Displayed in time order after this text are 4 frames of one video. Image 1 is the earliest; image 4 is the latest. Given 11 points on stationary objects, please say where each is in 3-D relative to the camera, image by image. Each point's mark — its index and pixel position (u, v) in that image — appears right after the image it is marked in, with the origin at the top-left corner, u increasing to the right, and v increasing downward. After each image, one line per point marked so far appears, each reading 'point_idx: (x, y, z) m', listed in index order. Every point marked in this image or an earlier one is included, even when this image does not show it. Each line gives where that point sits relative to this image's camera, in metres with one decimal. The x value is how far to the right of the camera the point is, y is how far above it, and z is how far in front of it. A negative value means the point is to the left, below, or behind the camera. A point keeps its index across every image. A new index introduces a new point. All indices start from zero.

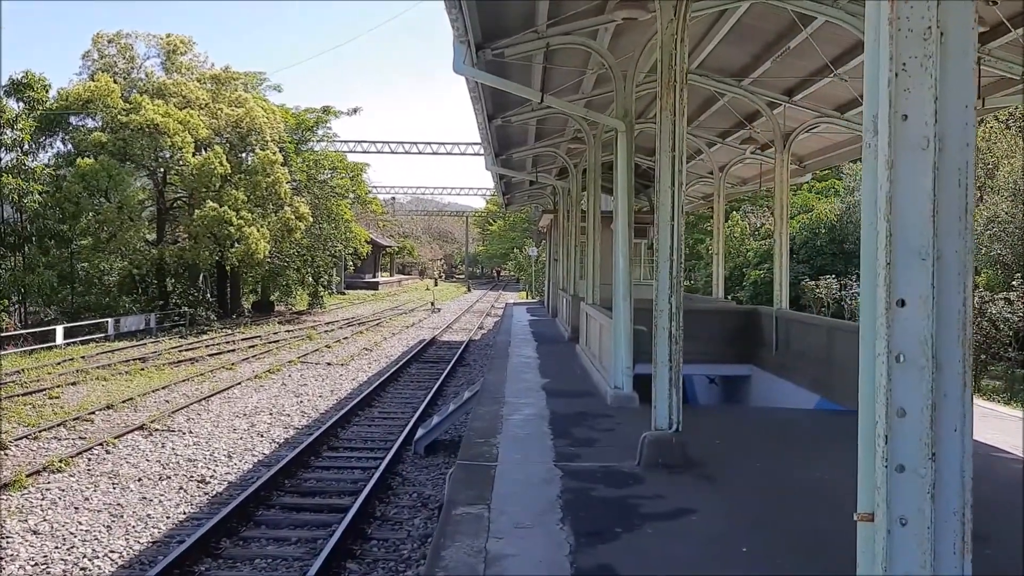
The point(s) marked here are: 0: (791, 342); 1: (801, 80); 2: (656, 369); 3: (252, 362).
0: (+3.1, -0.6, +8.2) m
1: (+3.1, +2.2, +7.9) m
2: (+0.9, -0.5, +4.4) m
3: (-4.9, -1.4, +14.1) m
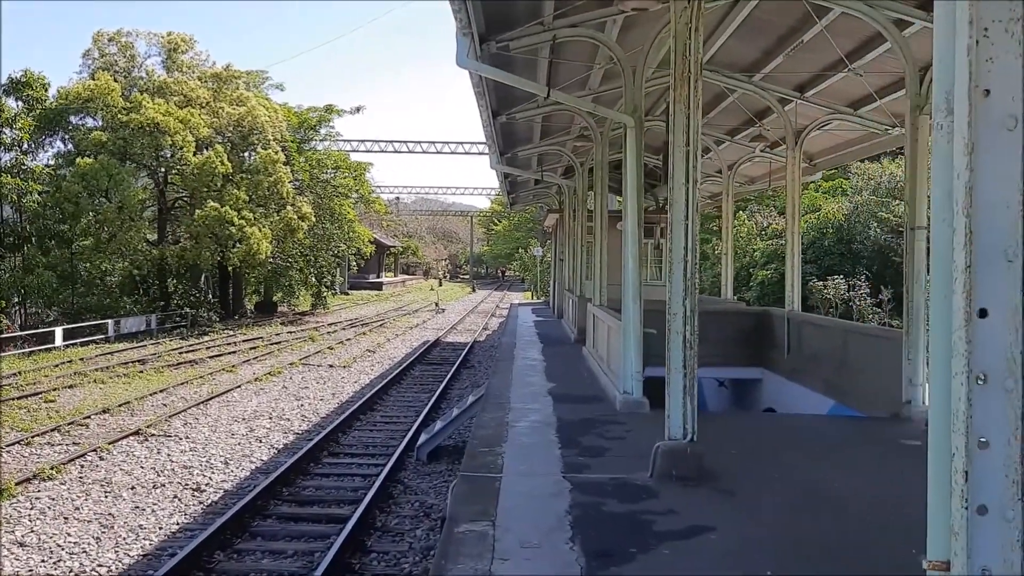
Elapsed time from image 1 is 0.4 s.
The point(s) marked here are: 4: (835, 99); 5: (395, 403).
0: (+3.1, -0.6, +8.0) m
1: (+3.1, +2.2, +7.7) m
2: (+0.9, -0.5, +4.2) m
3: (-4.8, -1.4, +13.9) m
4: (+3.6, +2.1, +8.2) m
5: (-1.7, -1.6, +10.5) m
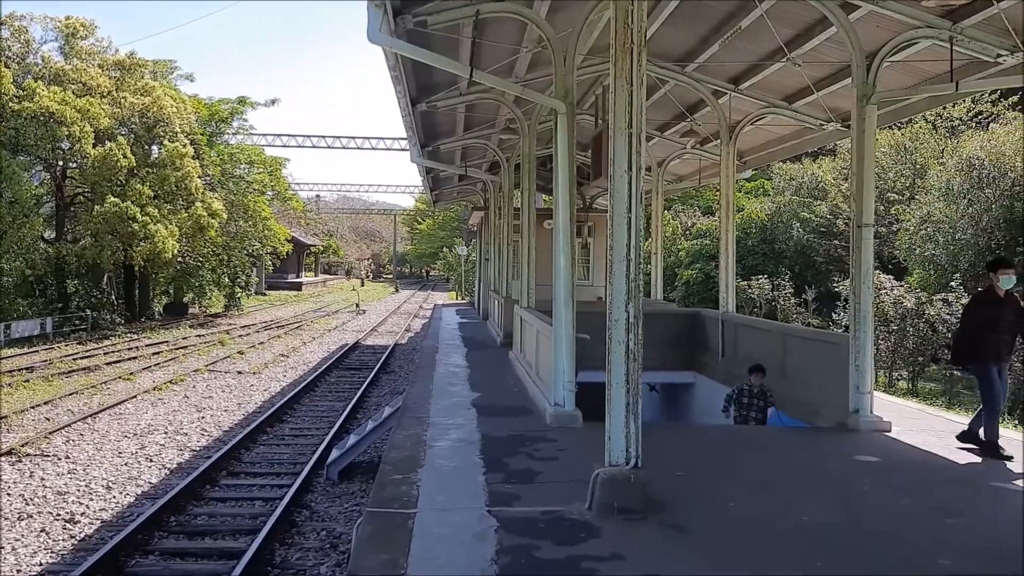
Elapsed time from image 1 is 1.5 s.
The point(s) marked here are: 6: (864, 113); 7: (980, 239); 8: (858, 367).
0: (+2.3, -0.6, +7.6) m
1: (+2.4, +2.2, +7.4) m
2: (+0.5, -0.5, +3.7) m
3: (-6.2, -1.4, +12.7) m
4: (+2.8, +2.1, +7.9) m
5: (-2.7, -1.7, +9.7) m
6: (+2.6, +1.3, +5.4) m
7: (+7.8, +0.8, +12.4) m
8: (+2.5, -0.6, +5.2) m
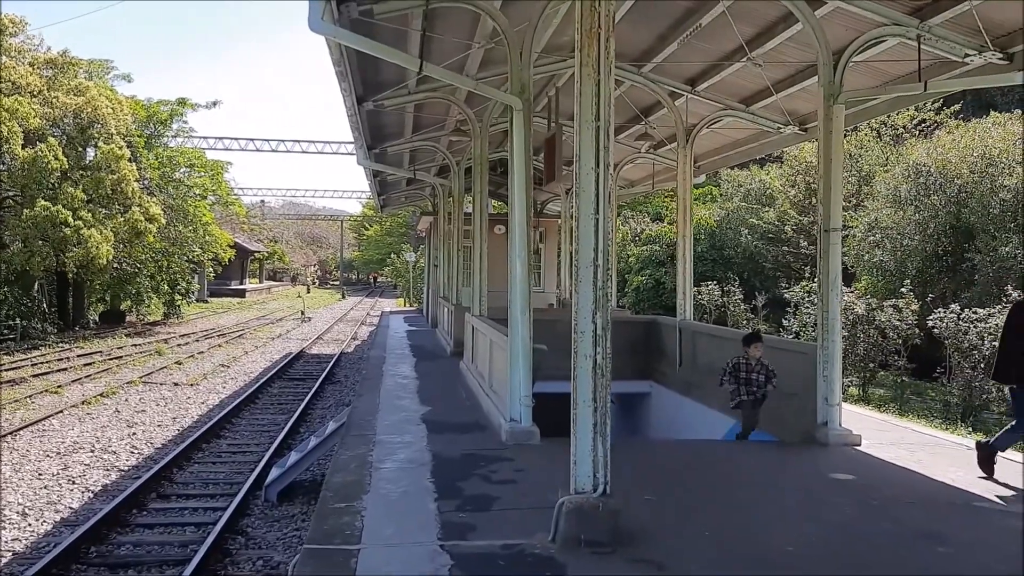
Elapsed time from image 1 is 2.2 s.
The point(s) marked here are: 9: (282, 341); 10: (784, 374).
0: (+1.9, -0.7, +7.4) m
1: (+1.9, +2.1, +7.2) m
2: (+0.3, -0.5, +3.3) m
3: (-7.0, -1.6, +11.9) m
4: (+2.3, +2.0, +7.8) m
5: (-3.3, -1.8, +9.2) m
6: (+2.3, +1.2, +5.2) m
7: (+7.0, +0.7, +12.5) m
8: (+2.1, -0.6, +5.0) m
9: (-6.1, -1.4, +19.7) m
10: (+2.1, -0.7, +5.7) m
